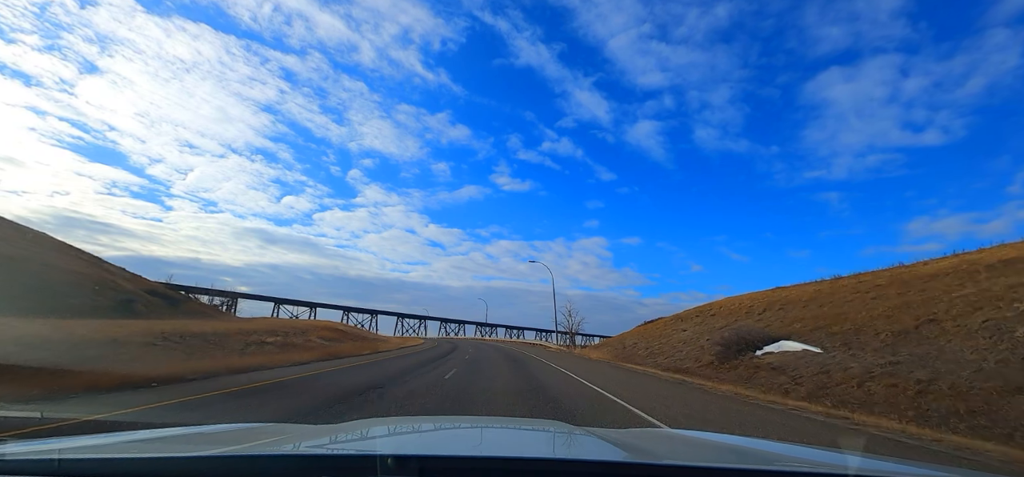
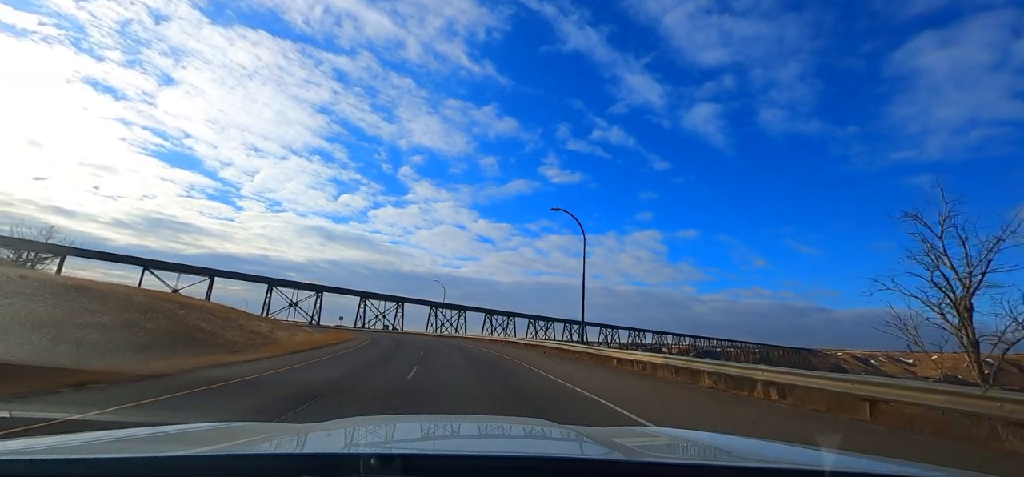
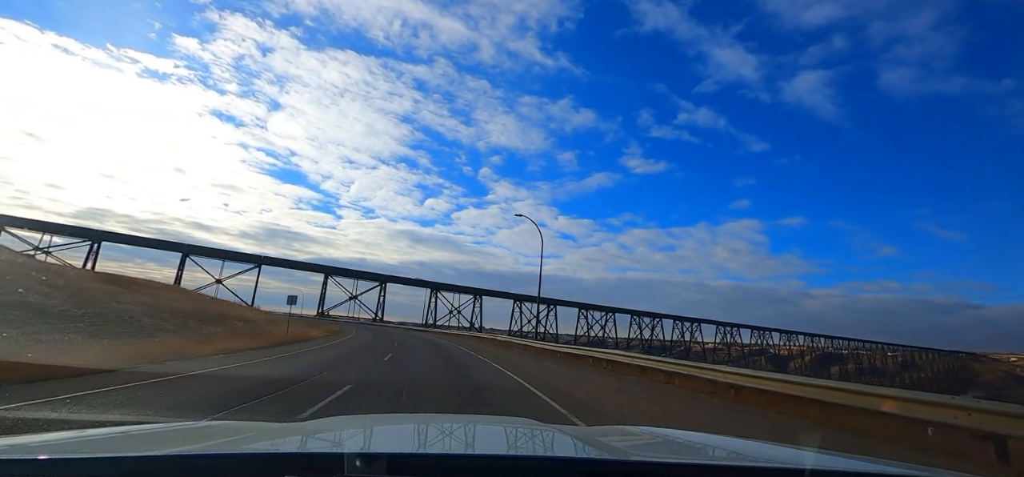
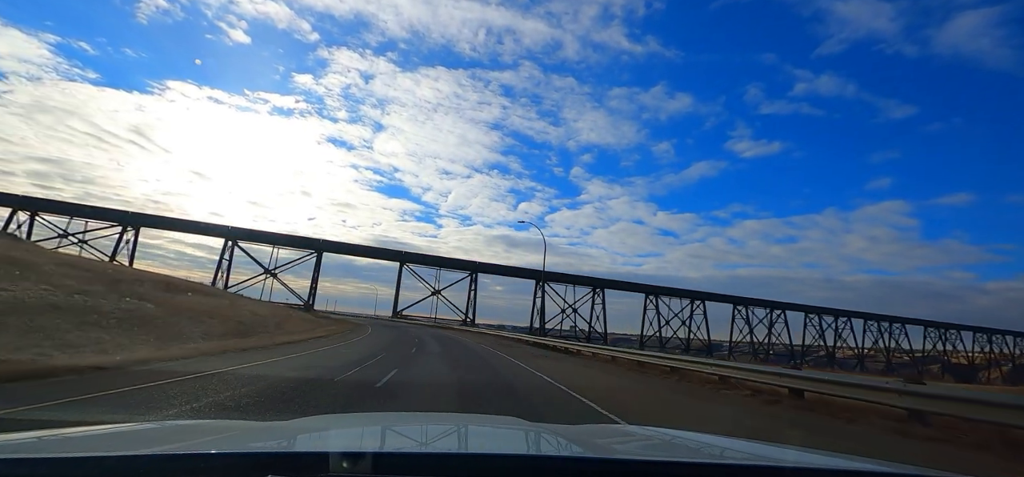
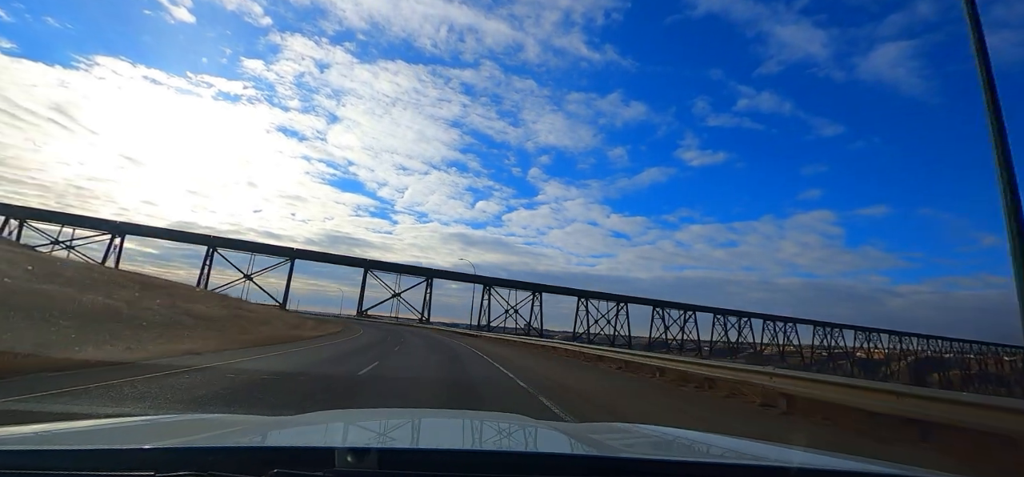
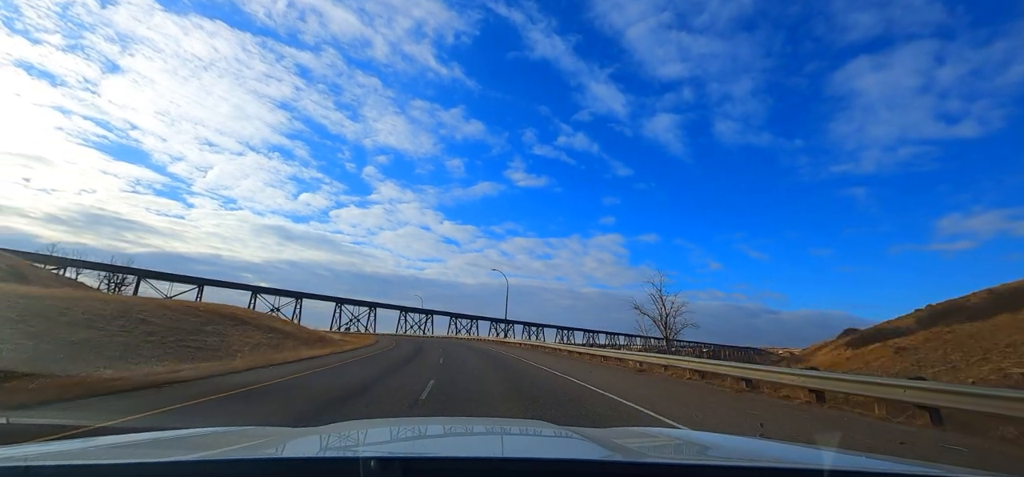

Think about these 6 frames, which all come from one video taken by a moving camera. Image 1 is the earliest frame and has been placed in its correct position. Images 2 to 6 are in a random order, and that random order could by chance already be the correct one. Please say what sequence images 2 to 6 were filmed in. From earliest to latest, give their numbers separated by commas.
6, 2, 3, 5, 4
